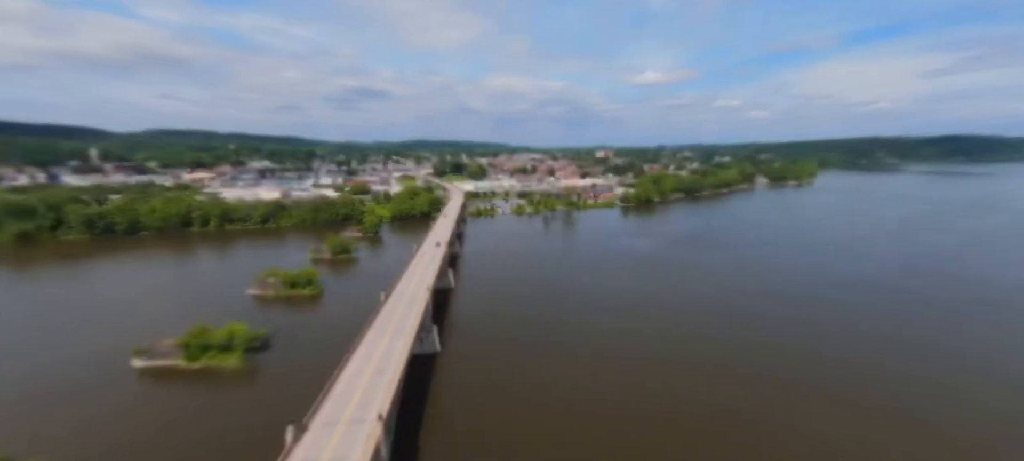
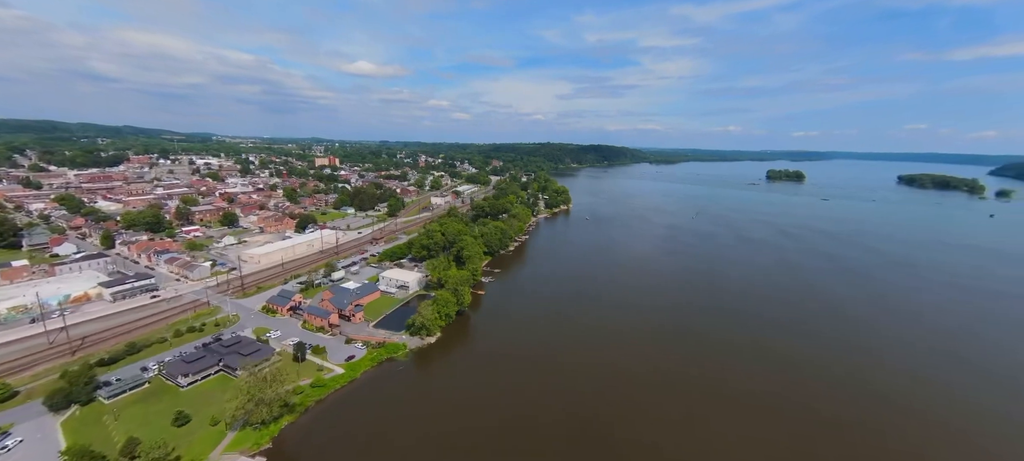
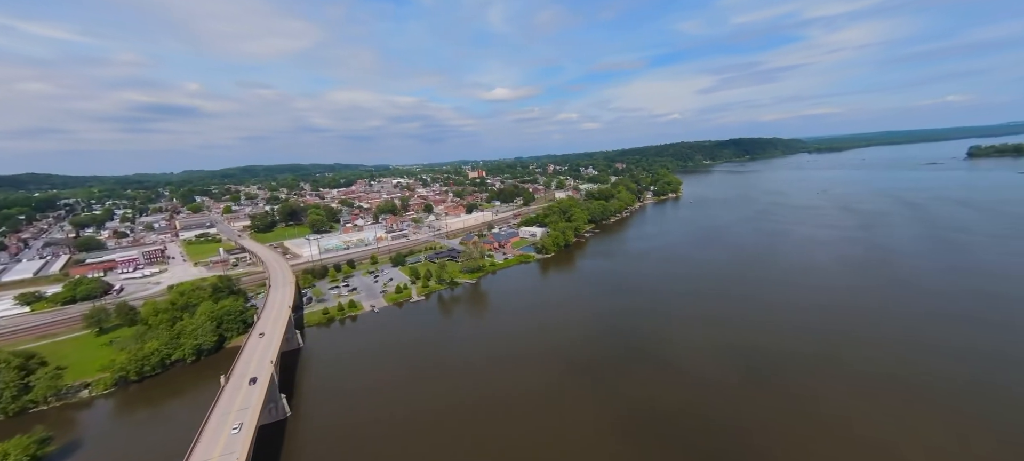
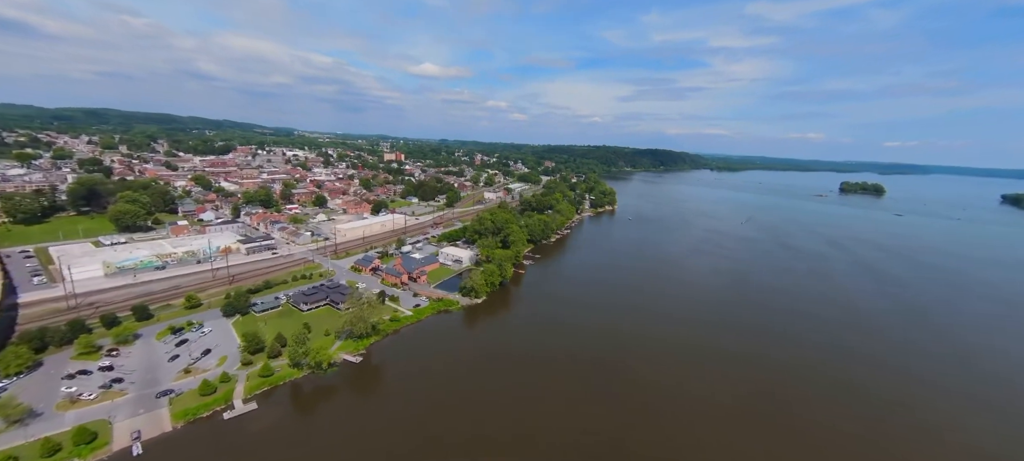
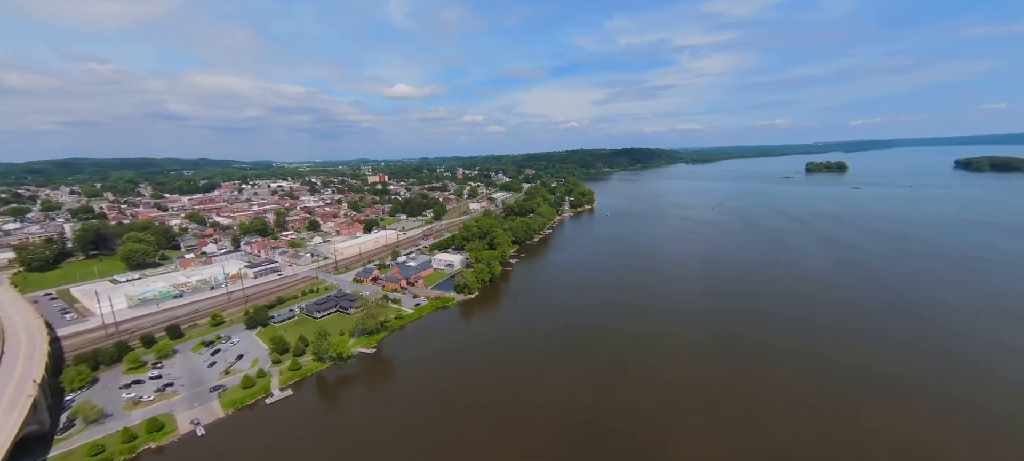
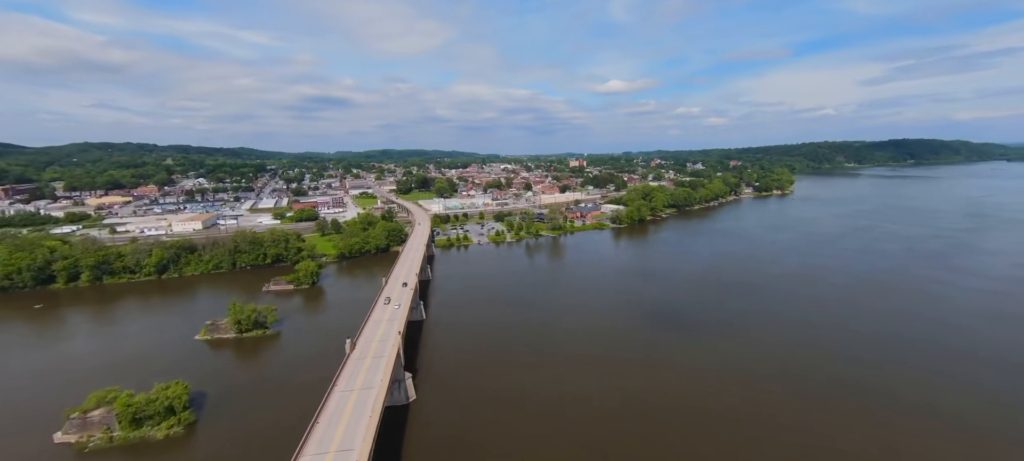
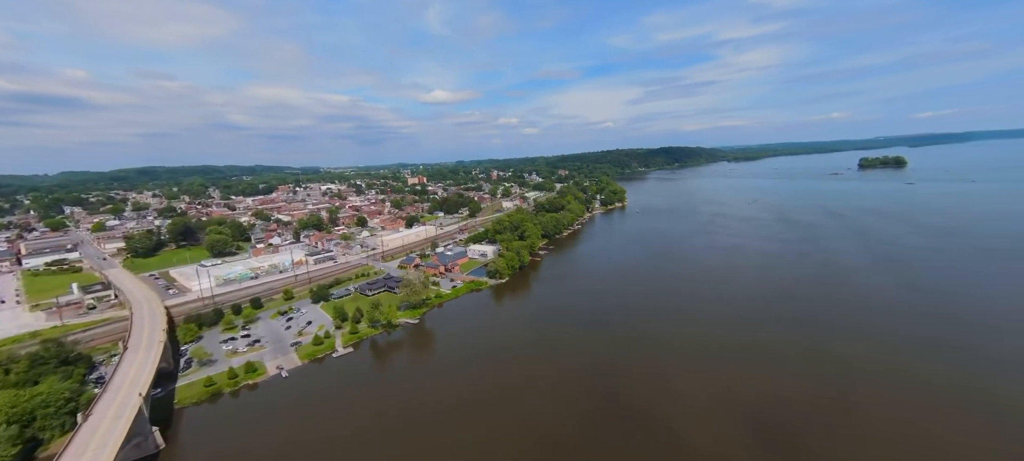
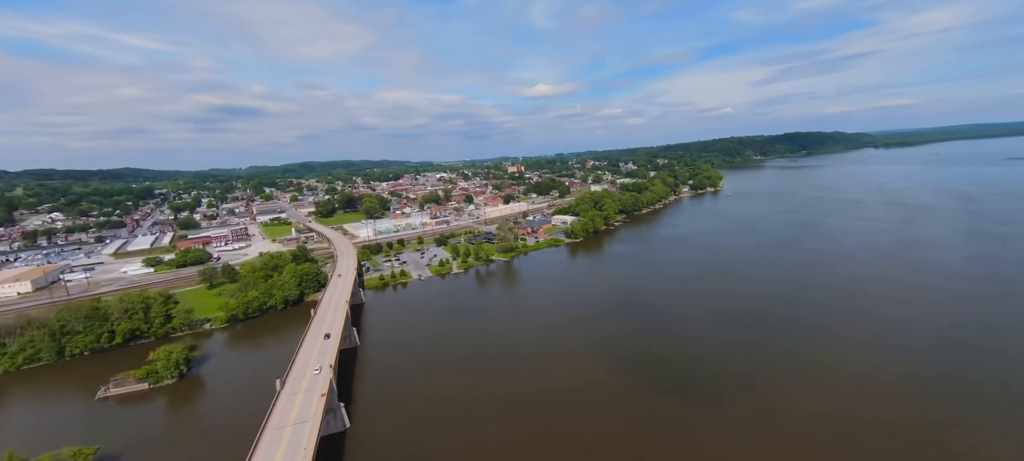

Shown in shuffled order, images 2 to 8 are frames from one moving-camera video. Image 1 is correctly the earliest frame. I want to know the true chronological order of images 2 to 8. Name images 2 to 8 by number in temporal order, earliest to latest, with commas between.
6, 8, 3, 7, 5, 4, 2
